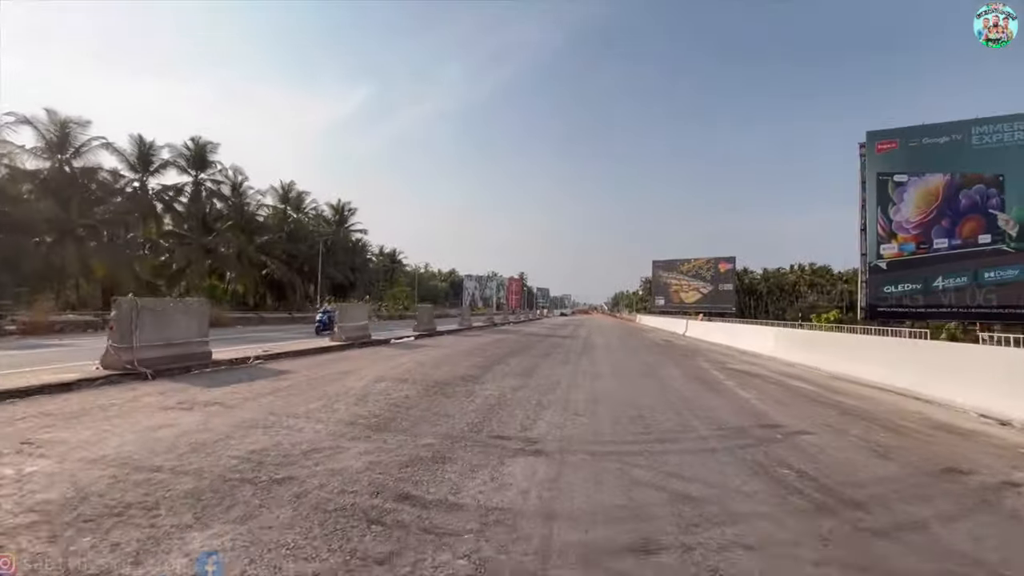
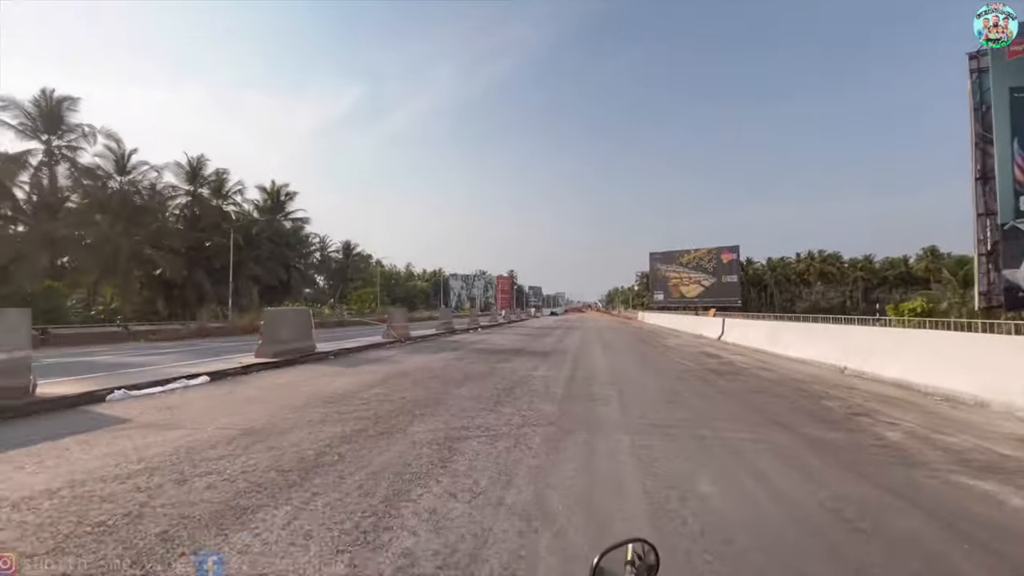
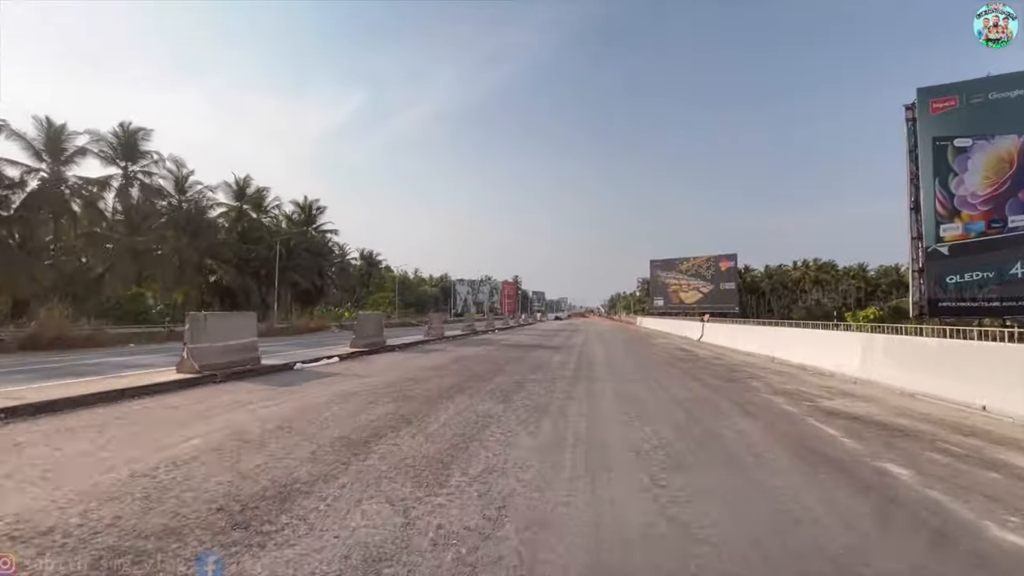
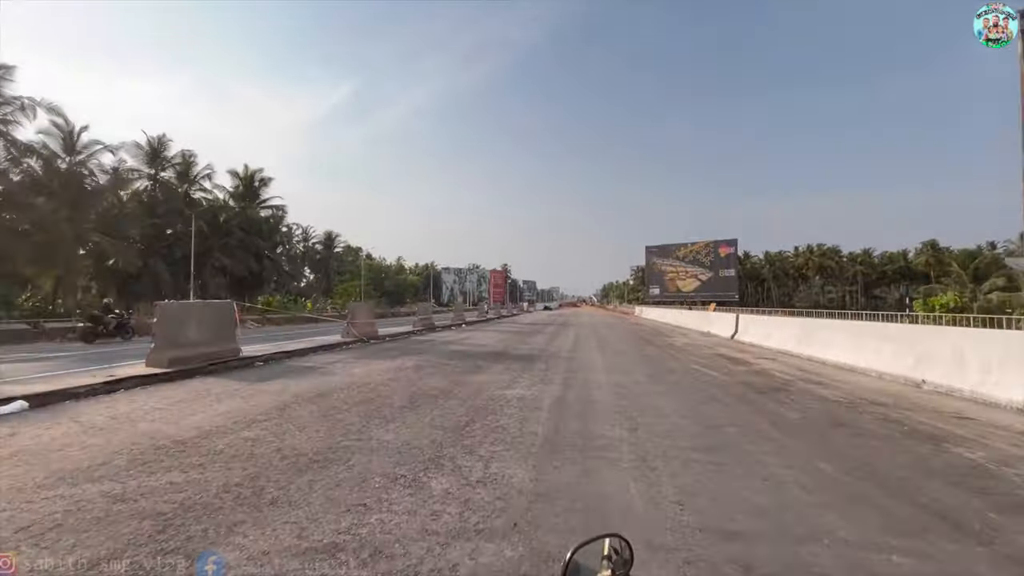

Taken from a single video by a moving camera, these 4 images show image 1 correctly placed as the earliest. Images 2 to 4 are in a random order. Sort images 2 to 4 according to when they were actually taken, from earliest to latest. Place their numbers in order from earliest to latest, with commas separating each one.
3, 2, 4
